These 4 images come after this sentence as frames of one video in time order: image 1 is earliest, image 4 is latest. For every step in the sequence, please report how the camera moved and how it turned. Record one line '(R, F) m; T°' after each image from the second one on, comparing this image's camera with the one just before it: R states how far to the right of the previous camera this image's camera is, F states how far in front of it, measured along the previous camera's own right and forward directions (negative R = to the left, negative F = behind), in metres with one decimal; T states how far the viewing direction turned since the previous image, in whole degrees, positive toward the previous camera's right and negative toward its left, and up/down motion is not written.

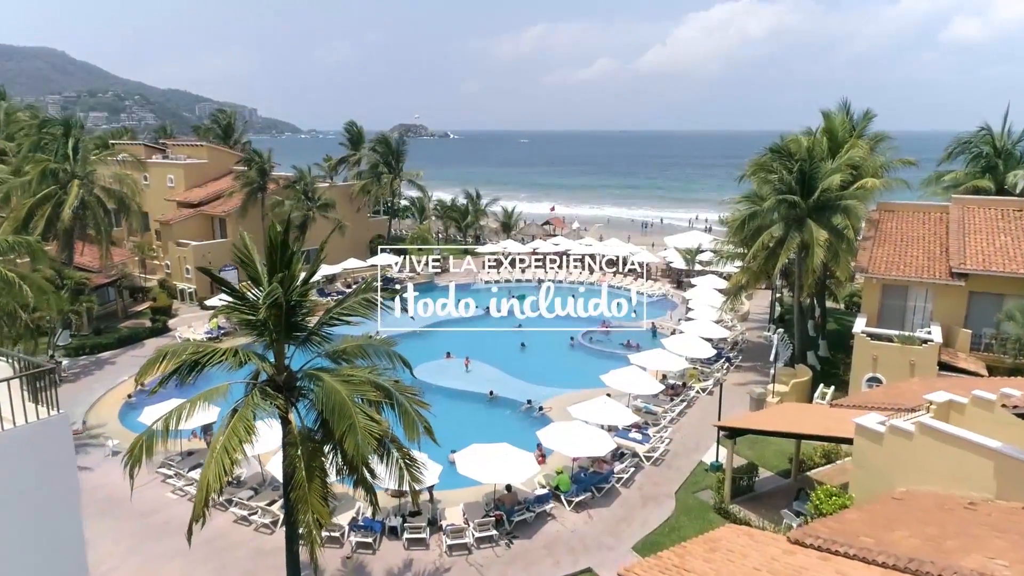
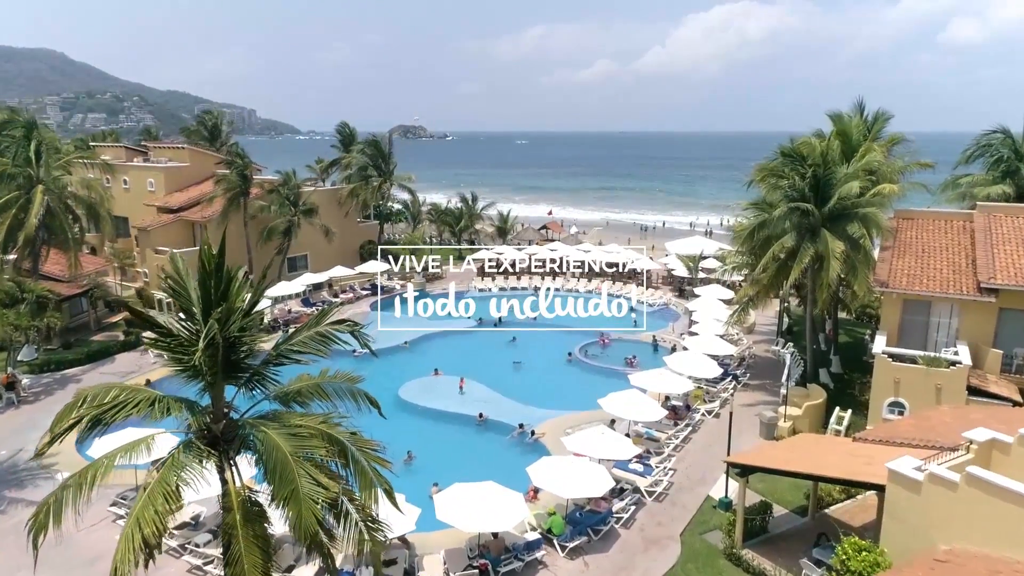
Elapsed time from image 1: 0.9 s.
(+0.2, +1.3) m; 0°
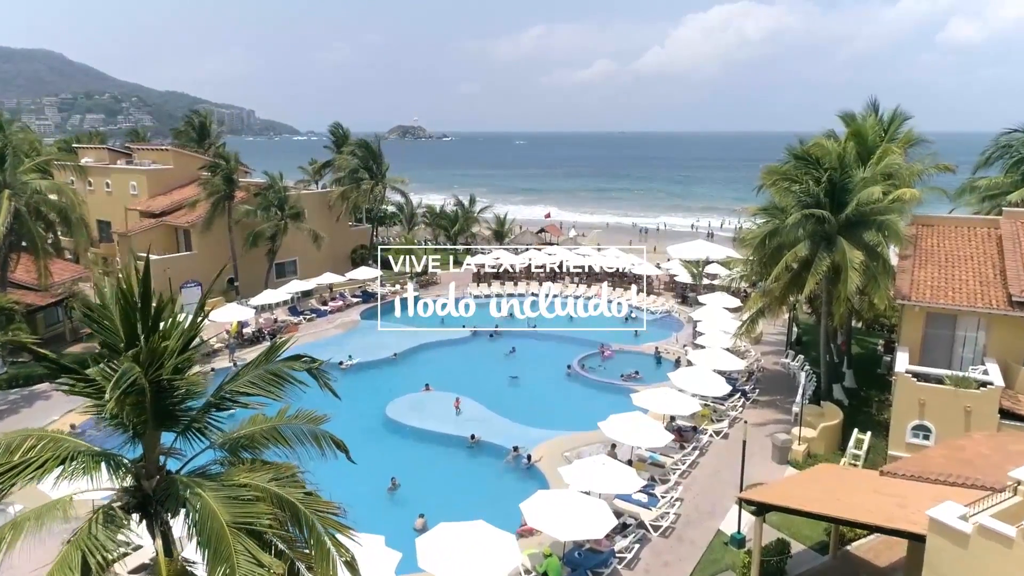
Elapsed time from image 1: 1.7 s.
(+0.1, +1.1) m; 0°
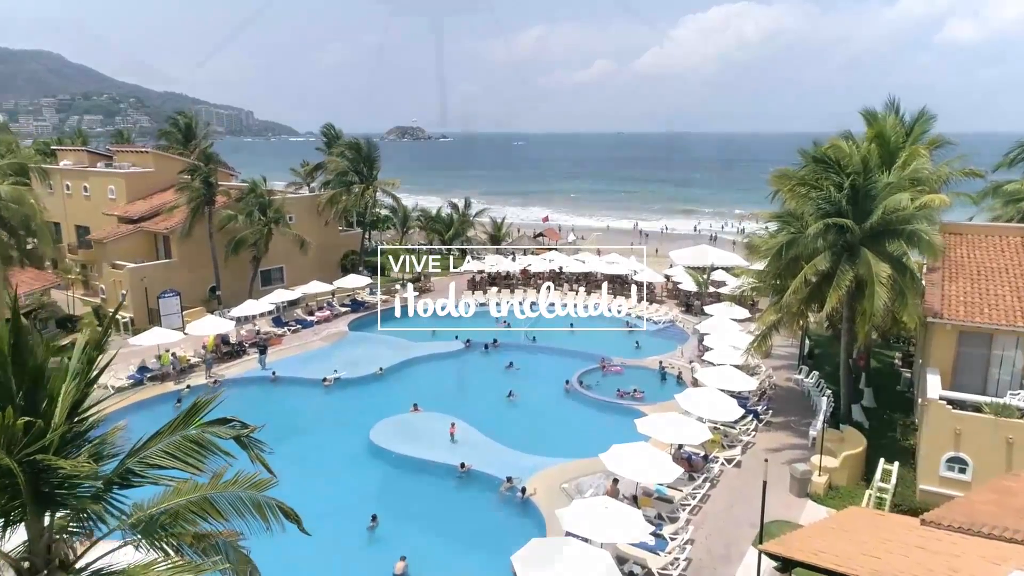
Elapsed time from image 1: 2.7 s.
(+0.1, +1.3) m; 0°
